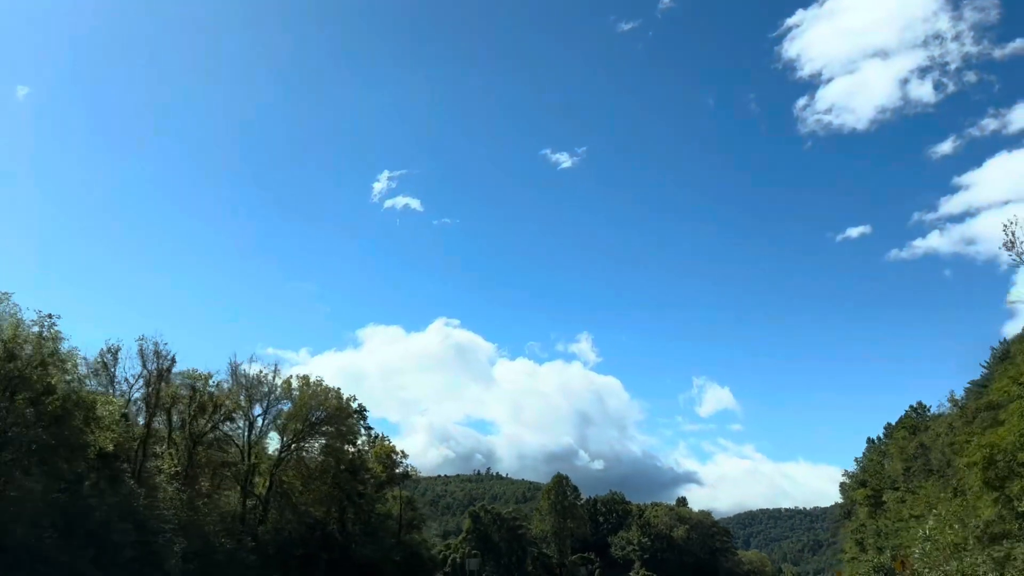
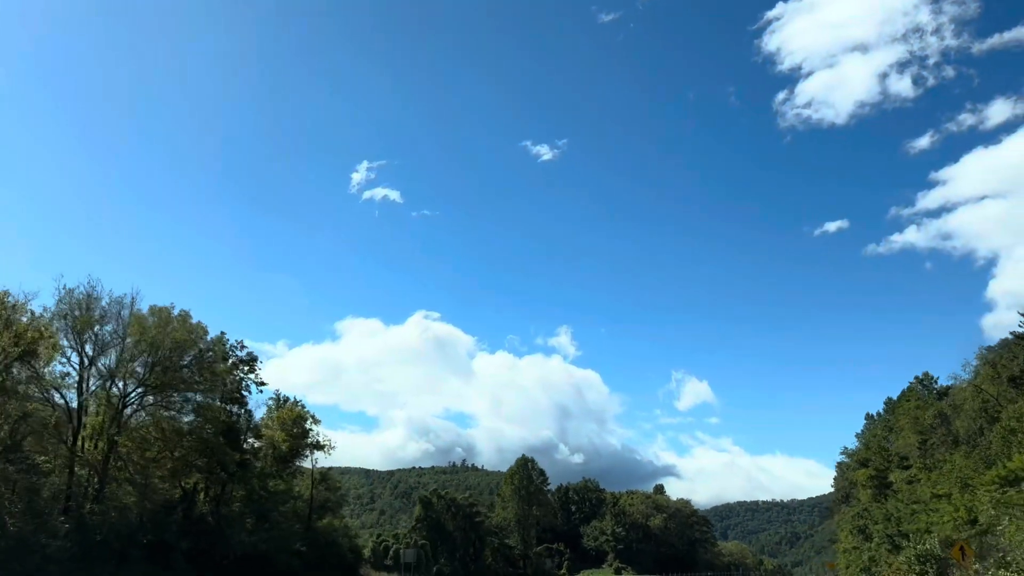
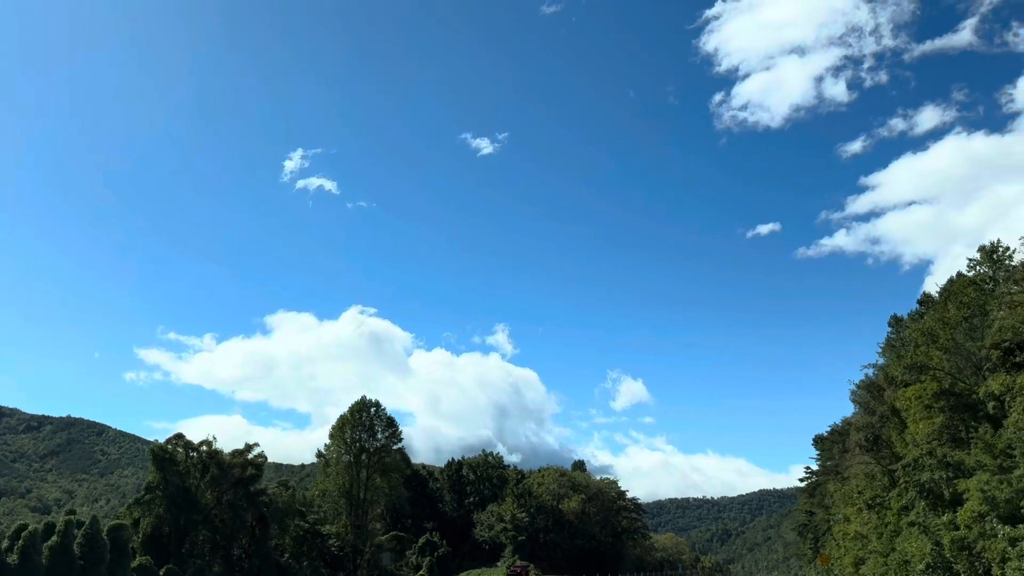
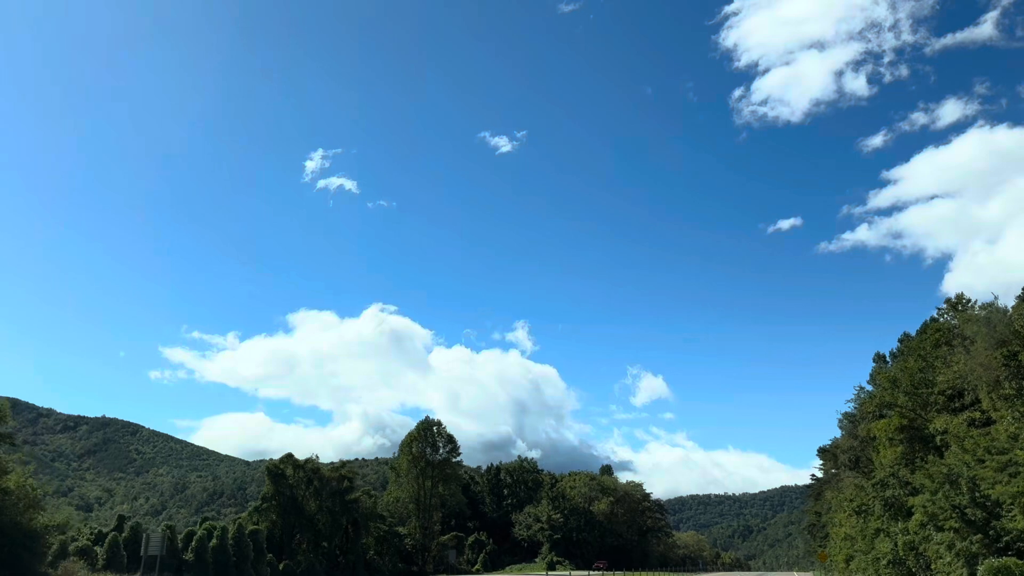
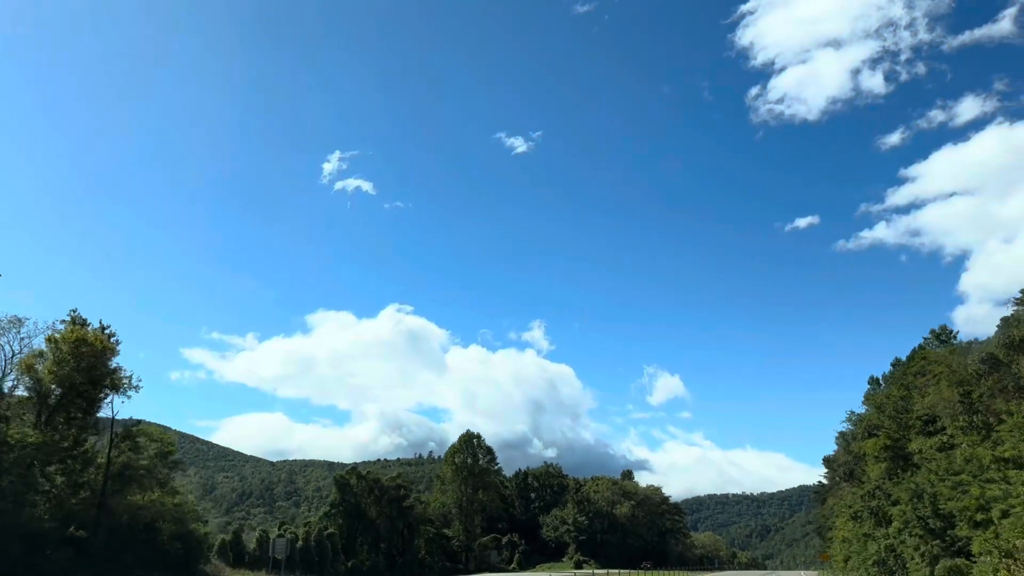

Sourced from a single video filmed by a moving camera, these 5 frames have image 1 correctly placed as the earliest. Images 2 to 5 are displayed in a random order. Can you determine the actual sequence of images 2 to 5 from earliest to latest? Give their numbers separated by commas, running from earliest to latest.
2, 5, 4, 3
